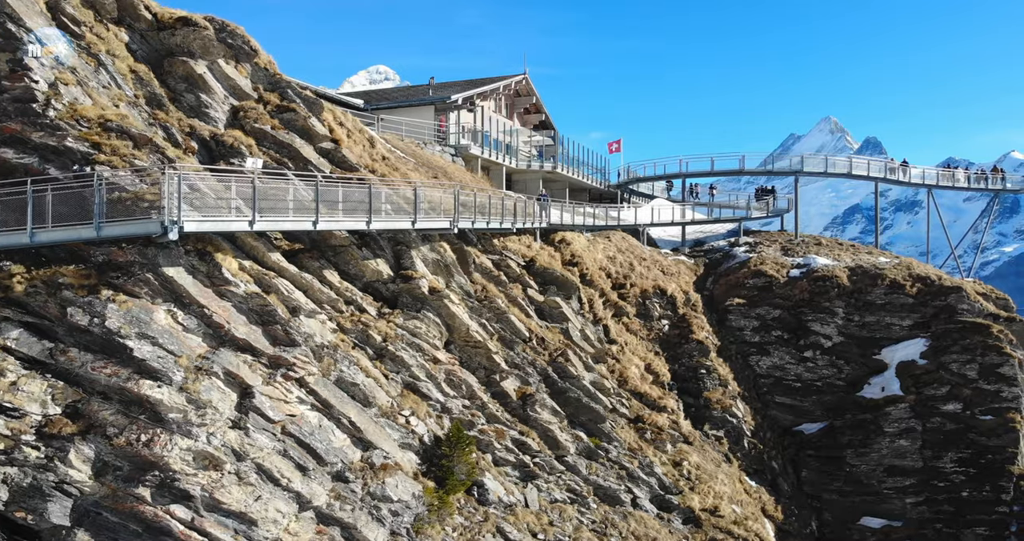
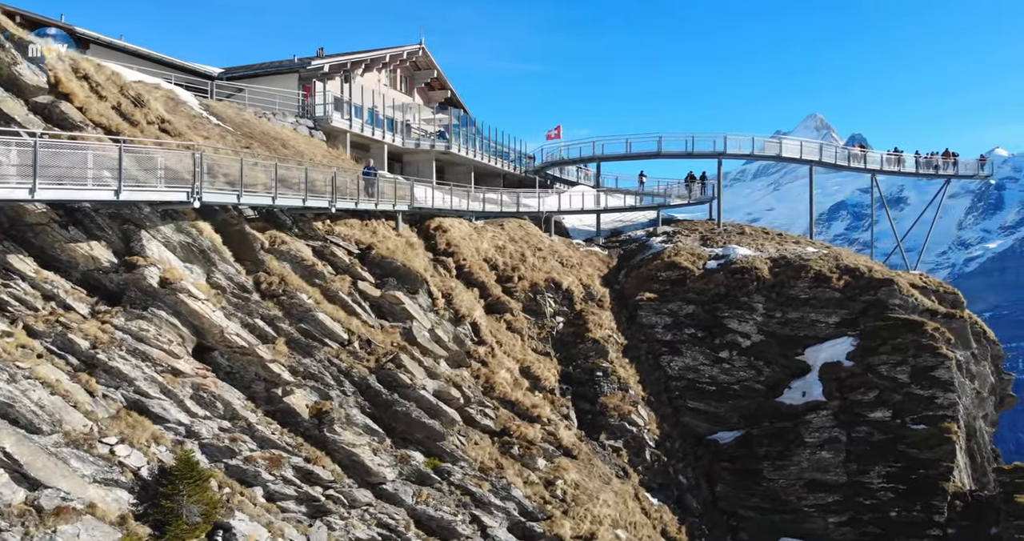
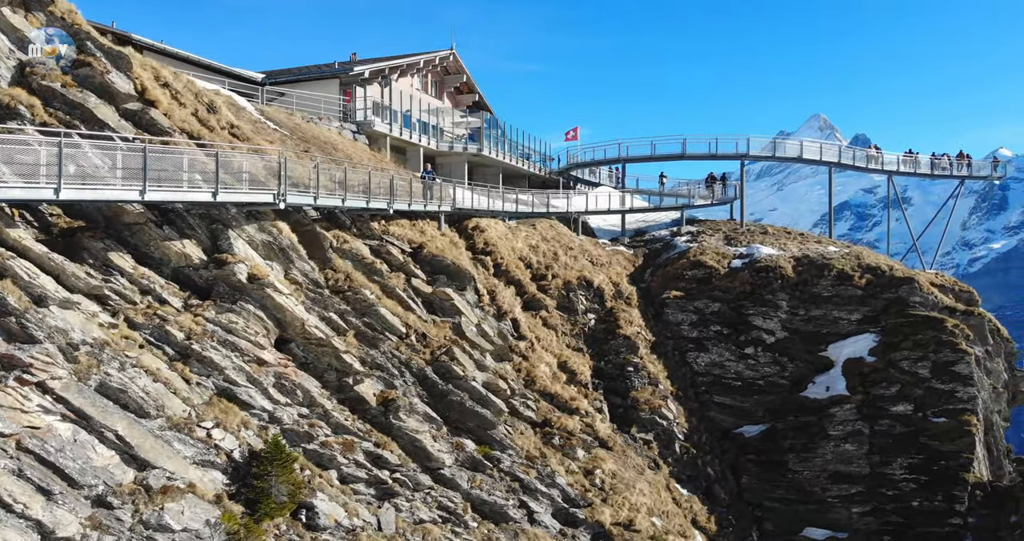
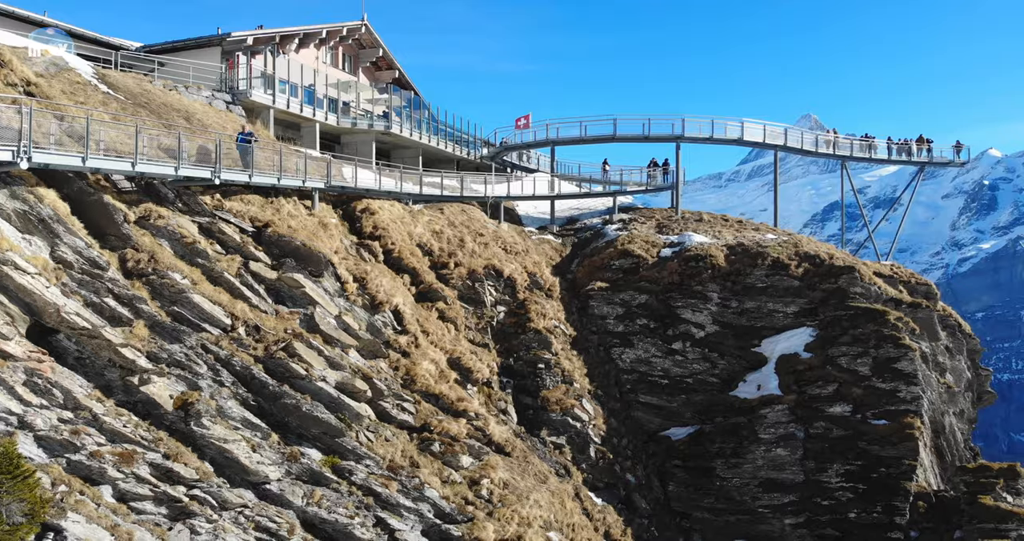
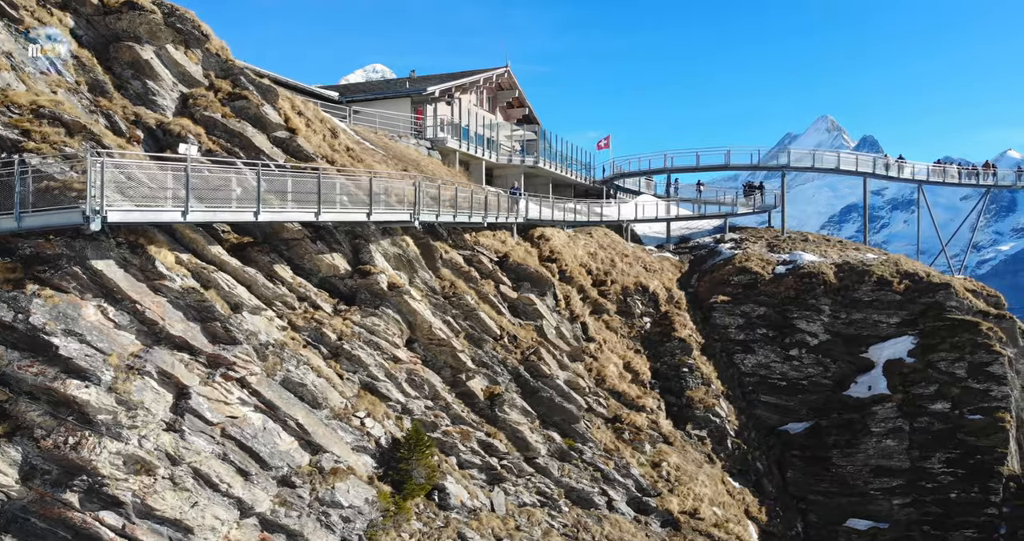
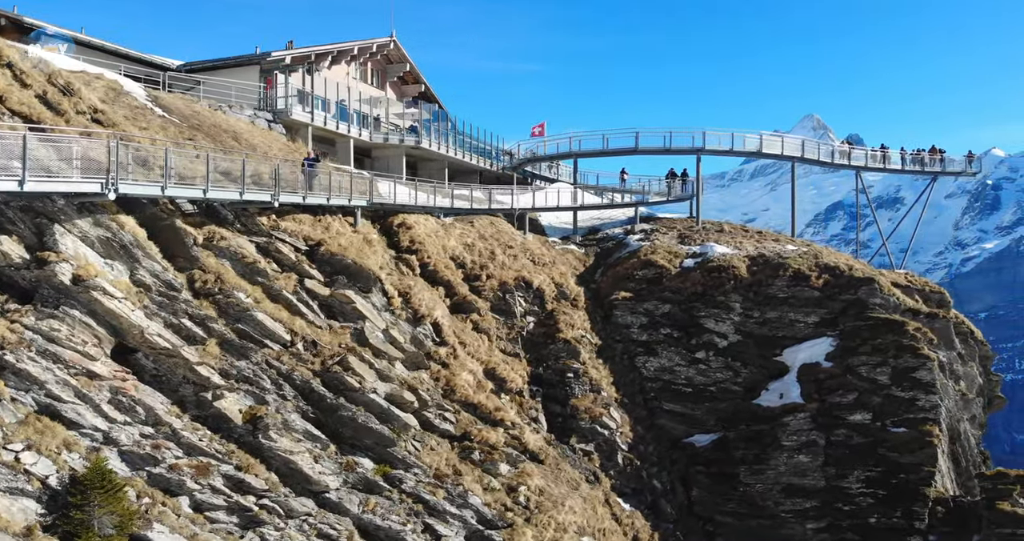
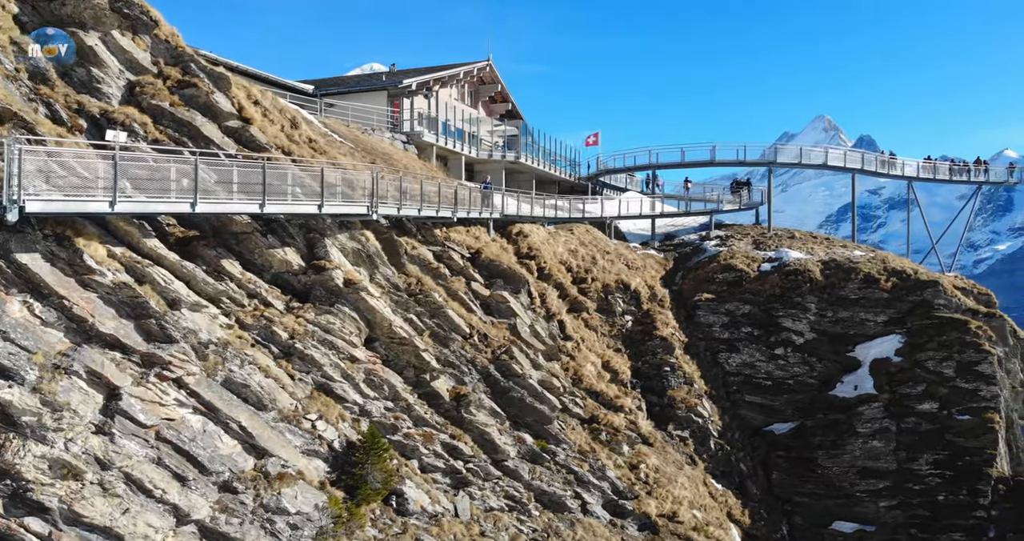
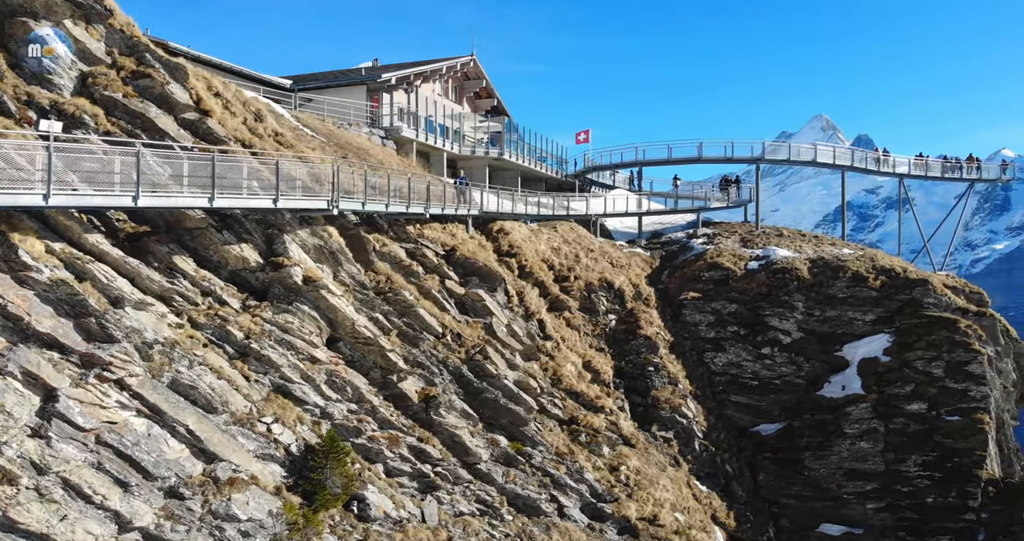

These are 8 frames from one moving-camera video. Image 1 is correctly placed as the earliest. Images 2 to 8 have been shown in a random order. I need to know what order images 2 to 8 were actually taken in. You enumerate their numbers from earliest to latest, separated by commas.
5, 7, 8, 3, 2, 6, 4
